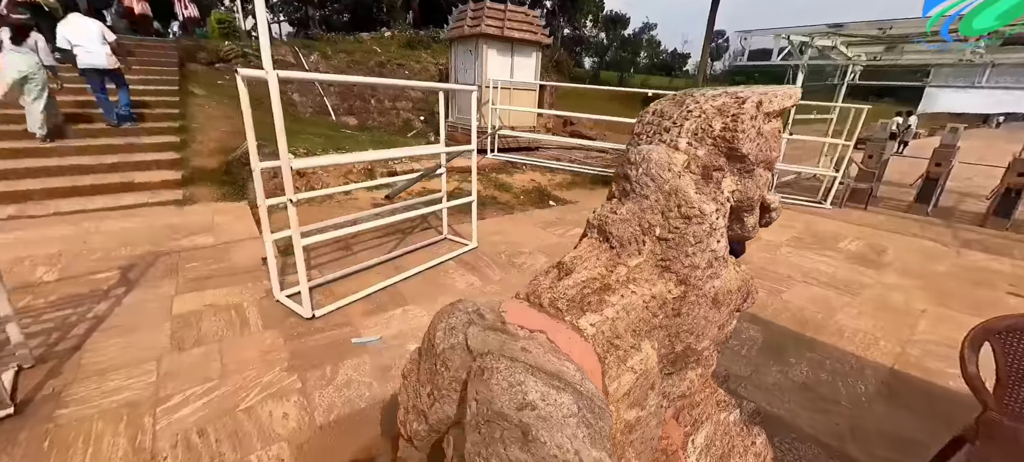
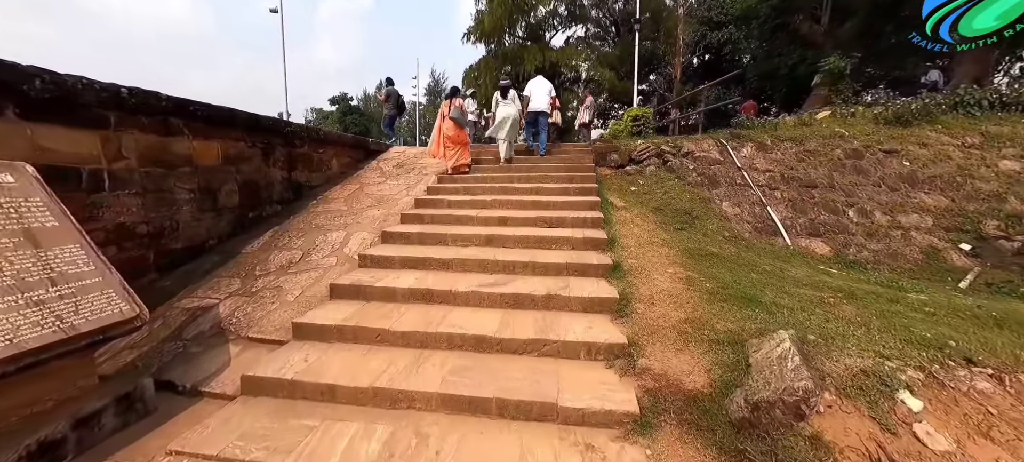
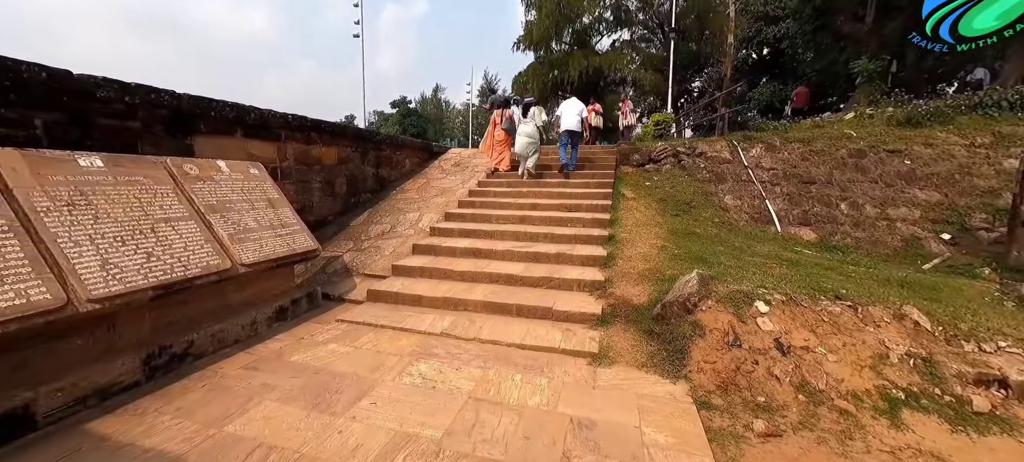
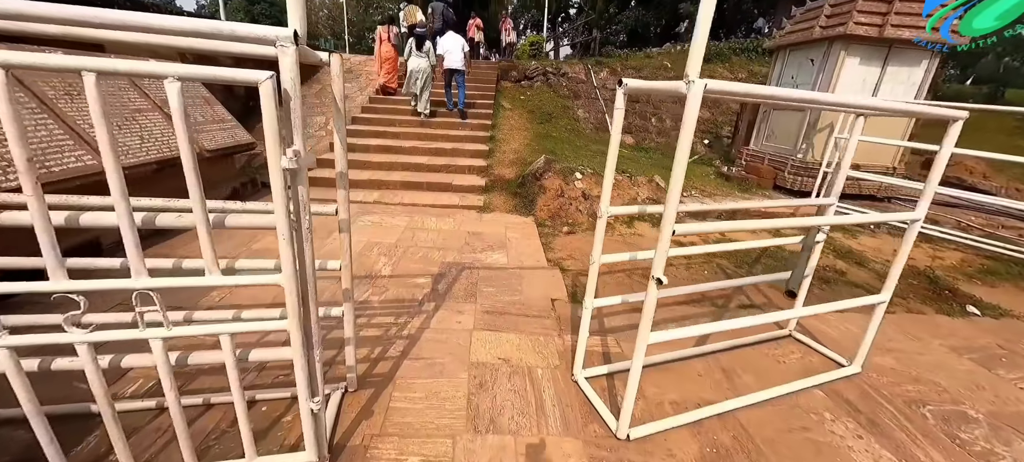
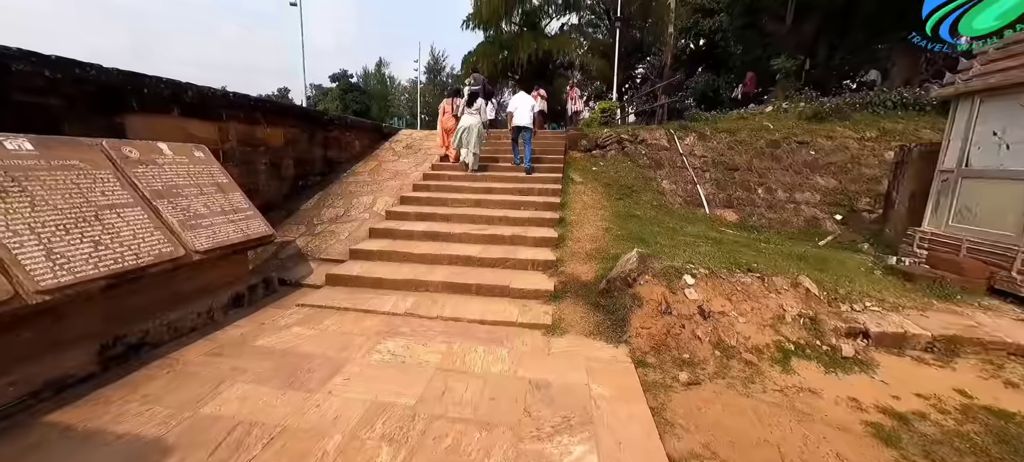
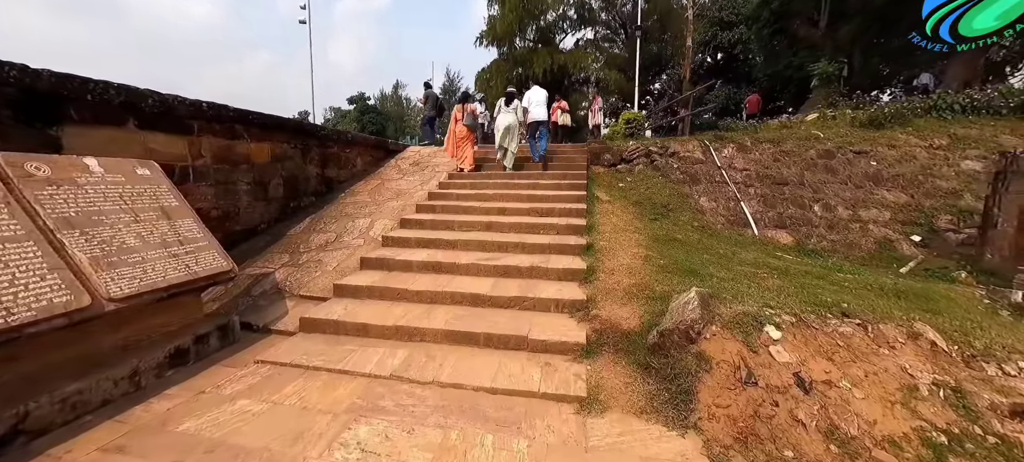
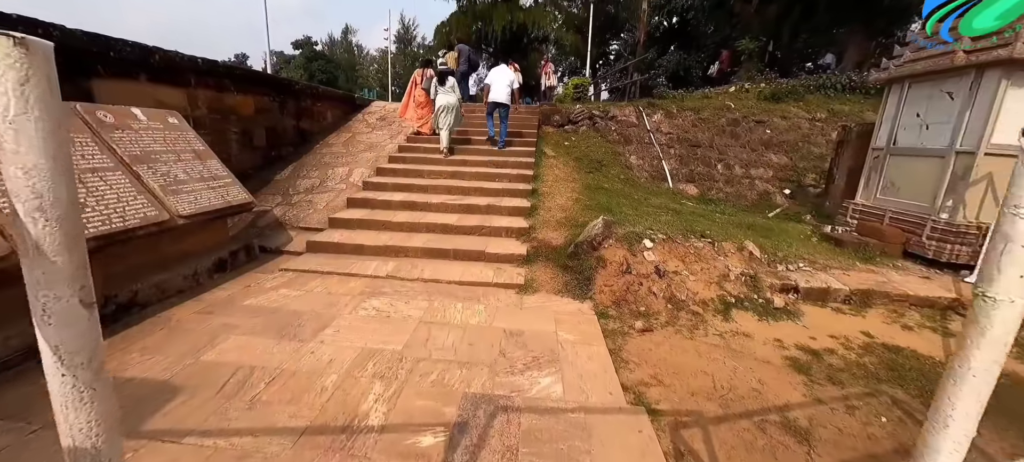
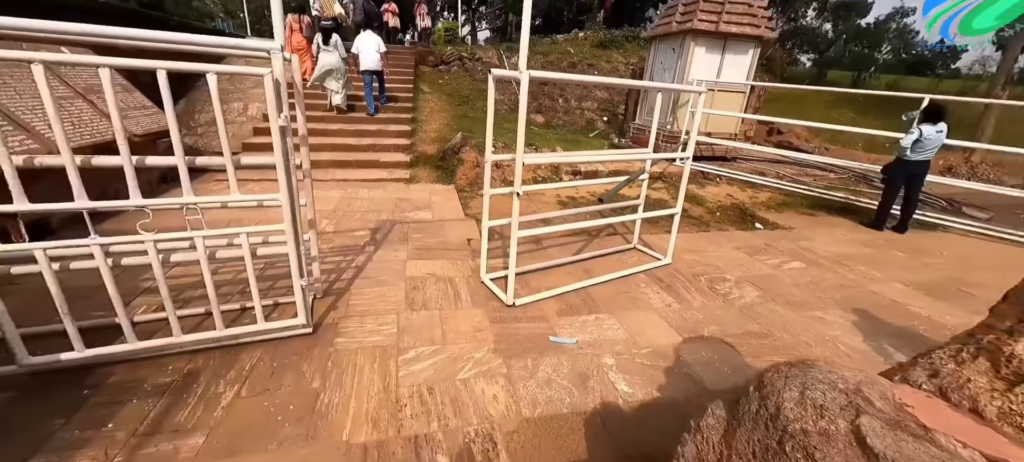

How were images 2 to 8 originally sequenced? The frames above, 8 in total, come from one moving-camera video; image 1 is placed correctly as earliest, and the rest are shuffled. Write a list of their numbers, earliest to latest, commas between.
8, 4, 7, 5, 3, 6, 2
